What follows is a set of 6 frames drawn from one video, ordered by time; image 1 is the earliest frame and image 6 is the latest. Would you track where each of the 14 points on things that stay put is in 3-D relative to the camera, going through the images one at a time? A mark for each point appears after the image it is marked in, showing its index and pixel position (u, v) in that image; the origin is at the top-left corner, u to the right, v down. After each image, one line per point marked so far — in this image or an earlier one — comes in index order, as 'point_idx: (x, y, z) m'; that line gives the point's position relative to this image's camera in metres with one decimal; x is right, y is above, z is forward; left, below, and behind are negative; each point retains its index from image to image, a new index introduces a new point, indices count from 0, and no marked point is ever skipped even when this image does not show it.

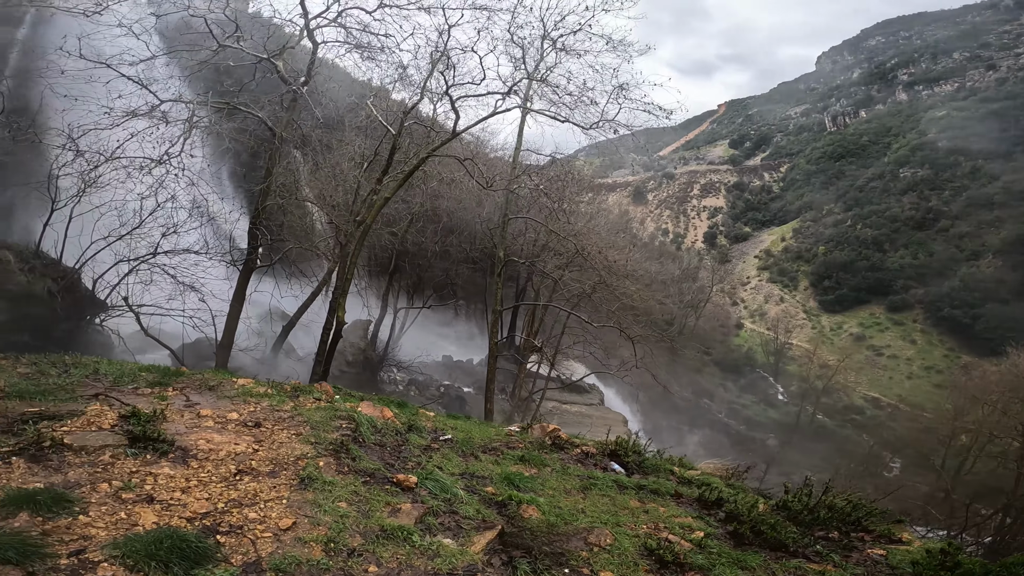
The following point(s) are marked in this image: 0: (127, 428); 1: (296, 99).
0: (-2.2, -0.8, +3.3) m
1: (-3.7, +3.2, +9.4) m
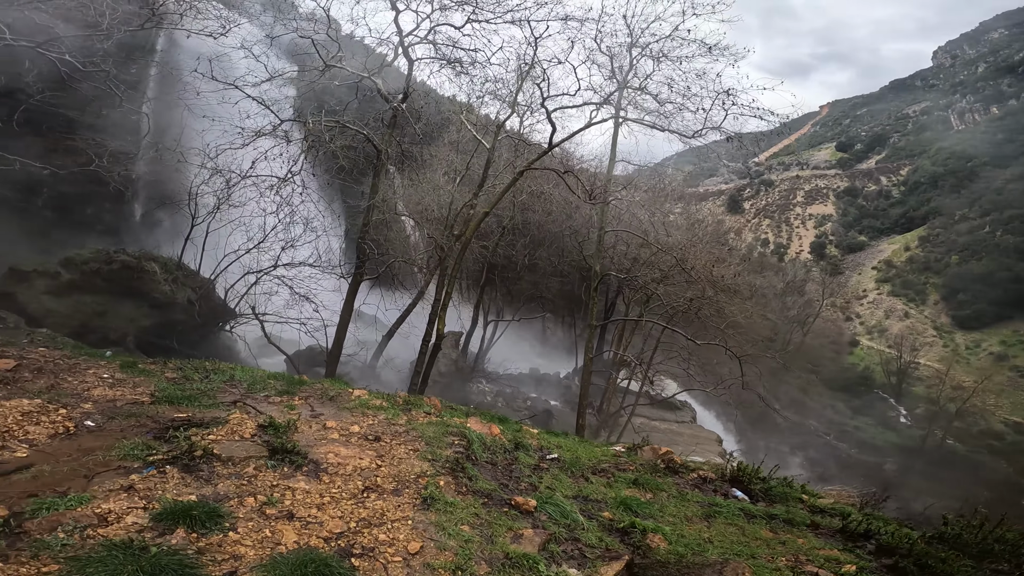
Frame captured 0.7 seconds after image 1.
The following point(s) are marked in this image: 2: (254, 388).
0: (-1.5, -0.9, +3.3) m
1: (-2.0, +3.0, +9.7) m
2: (-2.2, -0.9, +4.8) m
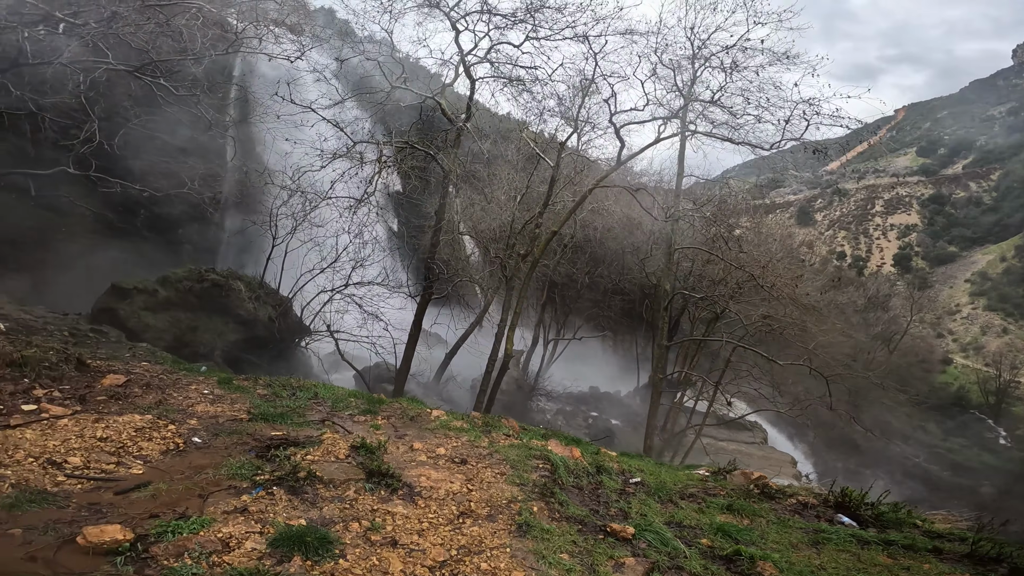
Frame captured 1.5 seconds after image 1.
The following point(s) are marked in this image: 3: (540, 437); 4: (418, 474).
0: (-0.9, -1.0, +3.3) m
1: (-0.9, +2.7, +9.8) m
2: (-1.5, -1.0, +4.8) m
3: (+0.3, -1.4, +5.2) m
4: (-0.5, -1.1, +3.4) m
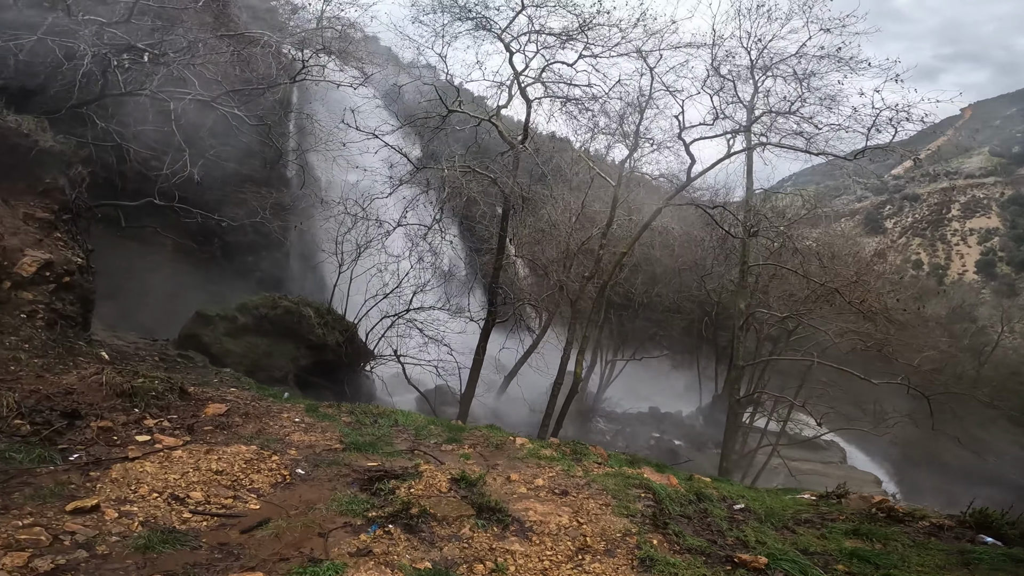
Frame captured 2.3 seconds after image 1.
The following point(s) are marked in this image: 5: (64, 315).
0: (-0.3, -1.2, +3.2) m
1: (+0.1, +2.3, +9.8) m
2: (-0.8, -1.2, +4.7) m
3: (+1.0, -1.6, +4.9) m
4: (+0.1, -1.2, +3.2) m
5: (-3.8, -0.2, +4.8) m
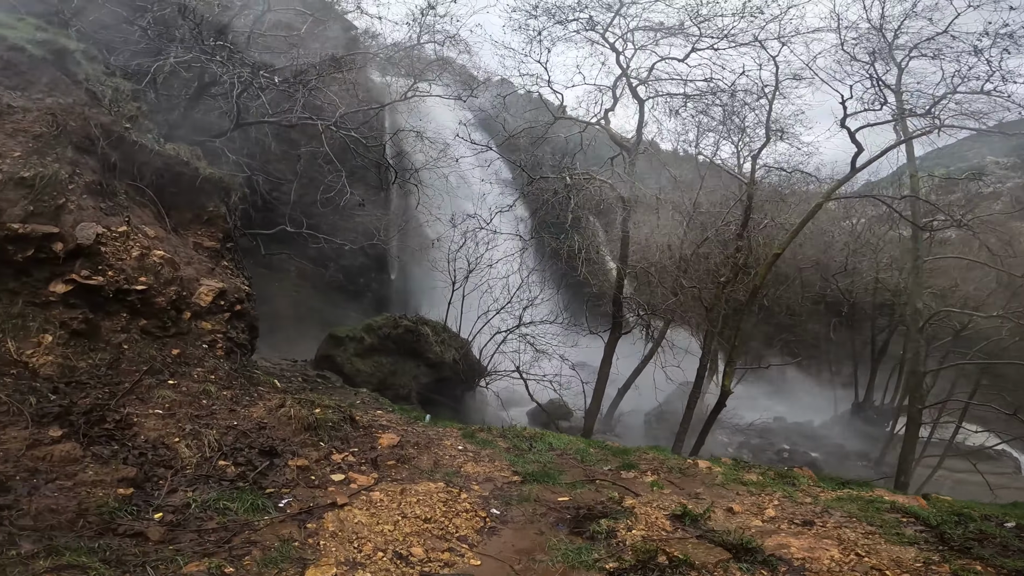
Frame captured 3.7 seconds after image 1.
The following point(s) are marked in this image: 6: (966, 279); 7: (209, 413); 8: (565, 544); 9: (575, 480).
0: (+0.9, -1.2, +2.6) m
1: (+2.0, +2.2, +9.2) m
2: (+0.6, -1.3, +4.2) m
3: (+2.4, -1.5, +4.2) m
4: (+1.2, -1.3, +2.6) m
5: (-2.4, -0.5, +4.8) m
6: (+9.0, +0.2, +11.0) m
7: (-1.9, -0.8, +3.5) m
8: (+0.2, -1.1, +2.4) m
9: (+0.4, -1.2, +3.6) m
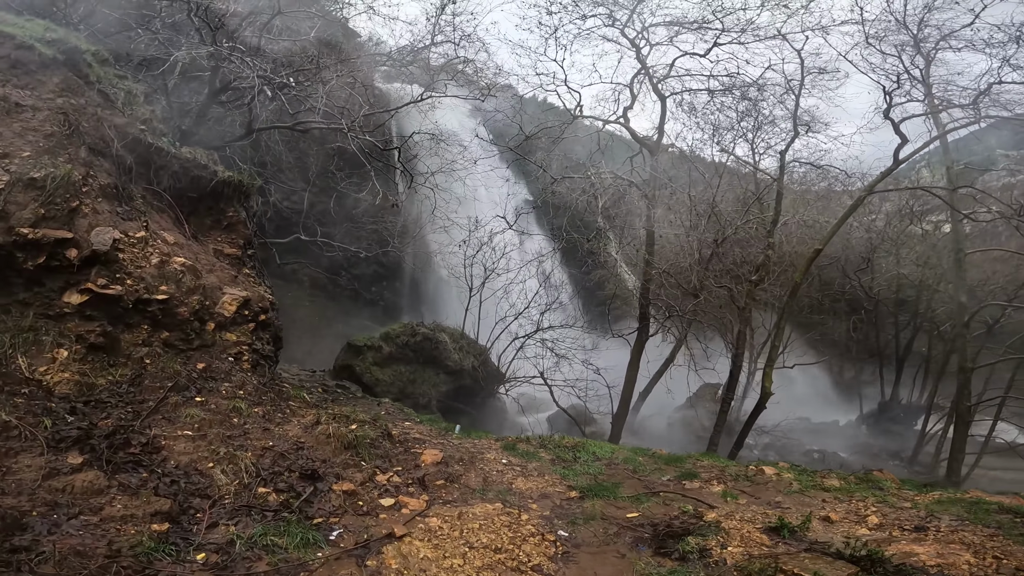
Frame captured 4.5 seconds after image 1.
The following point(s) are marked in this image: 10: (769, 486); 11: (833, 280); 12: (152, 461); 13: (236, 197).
0: (+1.2, -1.1, +2.3) m
1: (+2.3, +2.2, +8.9) m
2: (+0.9, -1.3, +3.9) m
3: (+2.8, -1.5, +3.9) m
4: (+1.5, -1.2, +2.3) m
5: (-2.1, -0.5, +4.5) m
6: (+9.3, +0.3, +10.7) m
7: (-1.6, -0.8, +3.2) m
8: (+0.5, -1.1, +2.1) m
9: (+0.7, -1.2, +3.3) m
10: (+1.5, -1.3, +3.4) m
11: (+7.4, +0.2, +13.0) m
12: (-1.8, -0.8, +2.7) m
13: (-2.7, +0.8, +5.3) m
